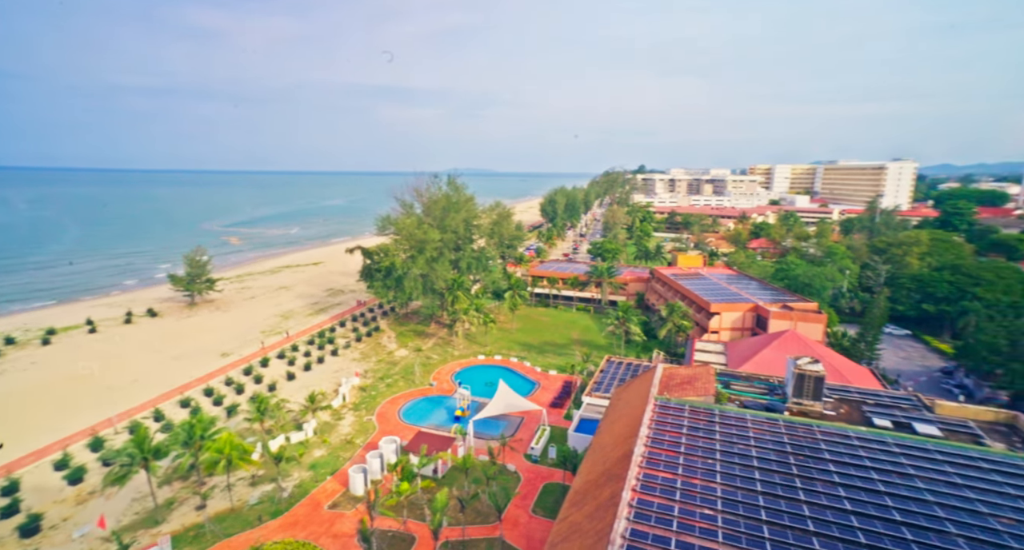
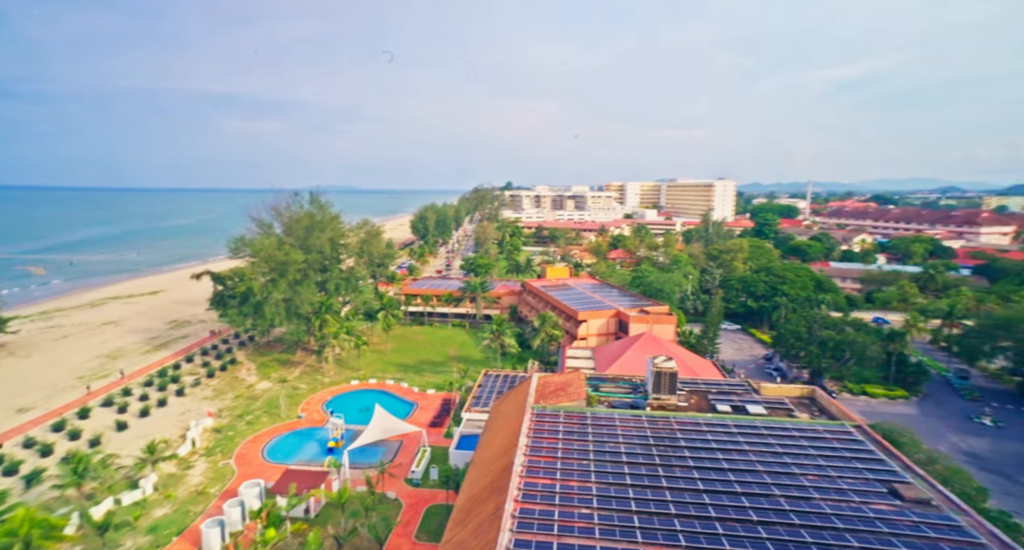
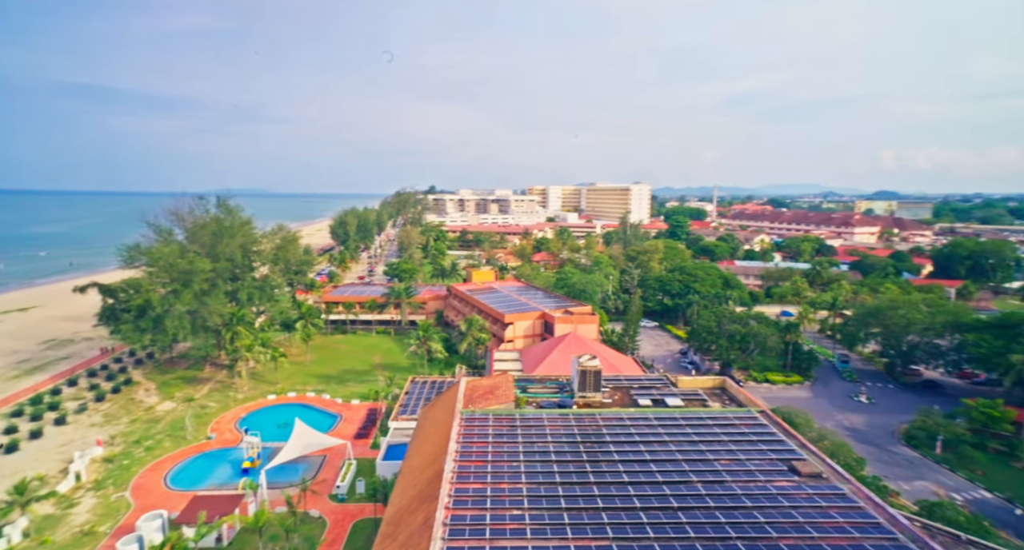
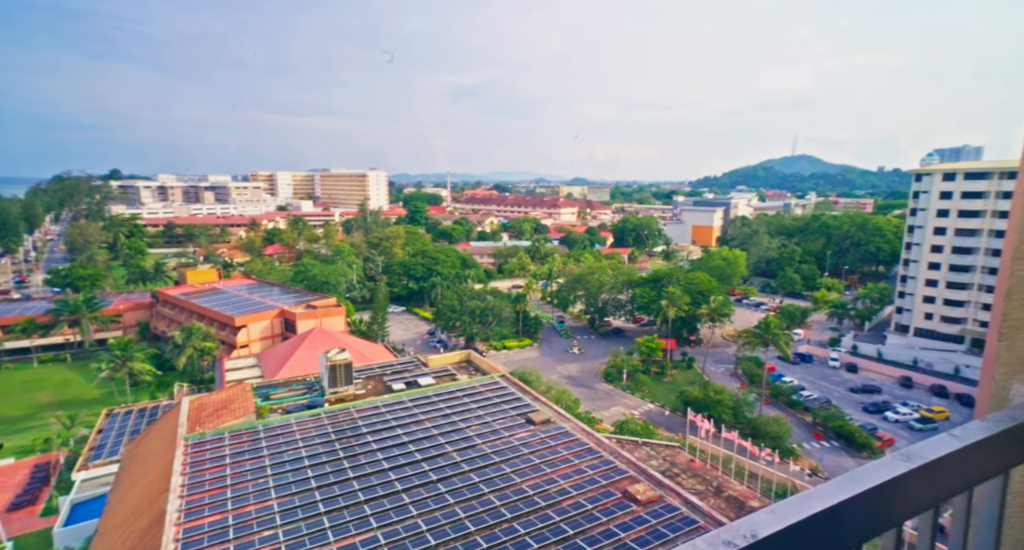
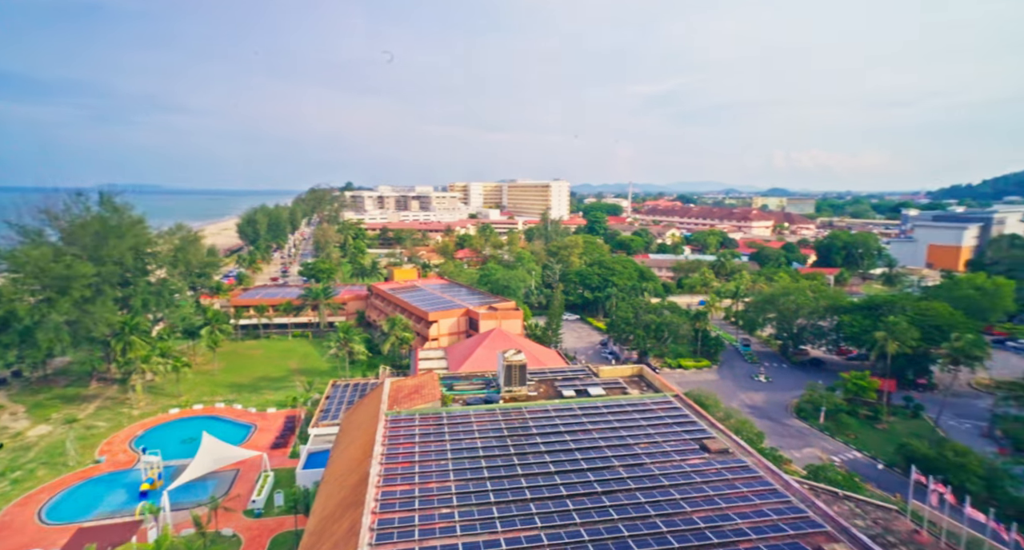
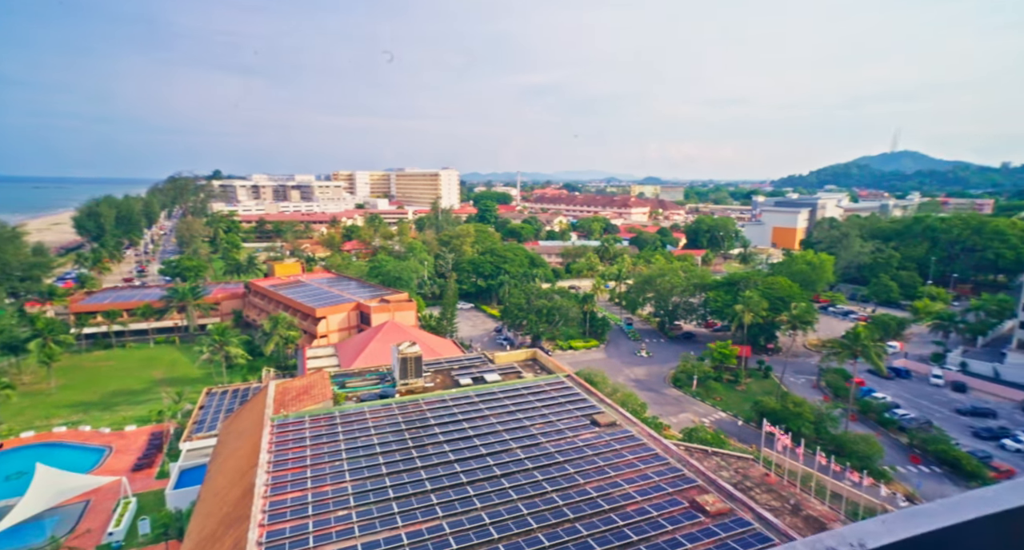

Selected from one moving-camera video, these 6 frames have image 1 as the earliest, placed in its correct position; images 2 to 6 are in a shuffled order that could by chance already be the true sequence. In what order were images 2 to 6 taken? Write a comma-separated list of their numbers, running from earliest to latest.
2, 3, 5, 6, 4
